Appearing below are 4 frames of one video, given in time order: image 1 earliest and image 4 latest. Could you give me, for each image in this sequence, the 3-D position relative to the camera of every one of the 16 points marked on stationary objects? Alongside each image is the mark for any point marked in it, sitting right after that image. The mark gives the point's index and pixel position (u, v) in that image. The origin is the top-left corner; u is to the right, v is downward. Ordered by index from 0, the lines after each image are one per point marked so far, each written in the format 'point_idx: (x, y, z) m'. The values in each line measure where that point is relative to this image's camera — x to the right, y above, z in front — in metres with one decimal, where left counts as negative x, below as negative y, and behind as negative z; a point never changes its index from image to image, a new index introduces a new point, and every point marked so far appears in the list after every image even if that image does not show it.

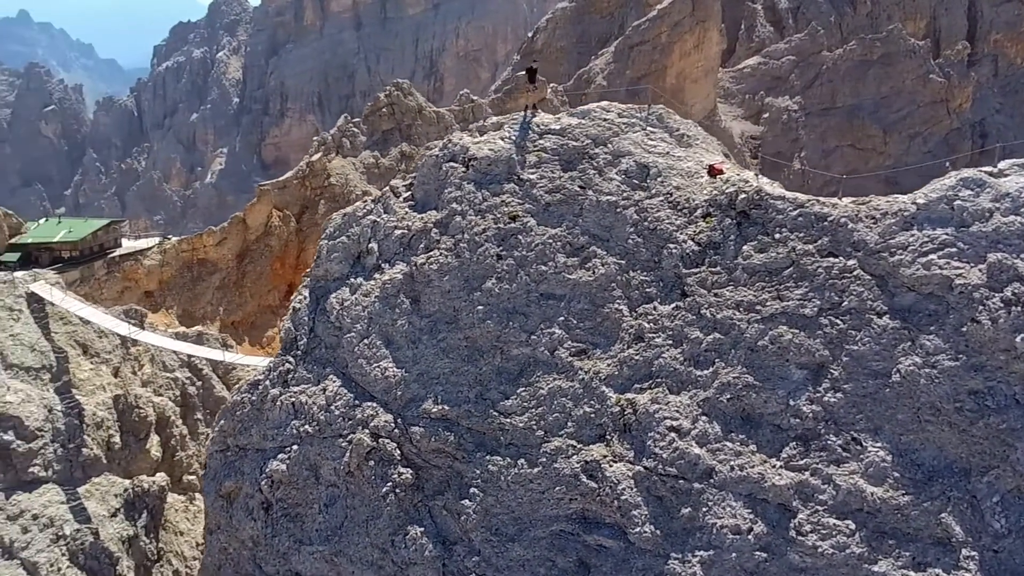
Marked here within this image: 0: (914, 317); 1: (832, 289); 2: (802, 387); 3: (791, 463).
0: (+3.4, -0.2, +8.3) m
1: (+2.8, 0.0, +8.6) m
2: (+2.5, -0.9, +8.3) m
3: (+2.3, -1.5, +8.1) m
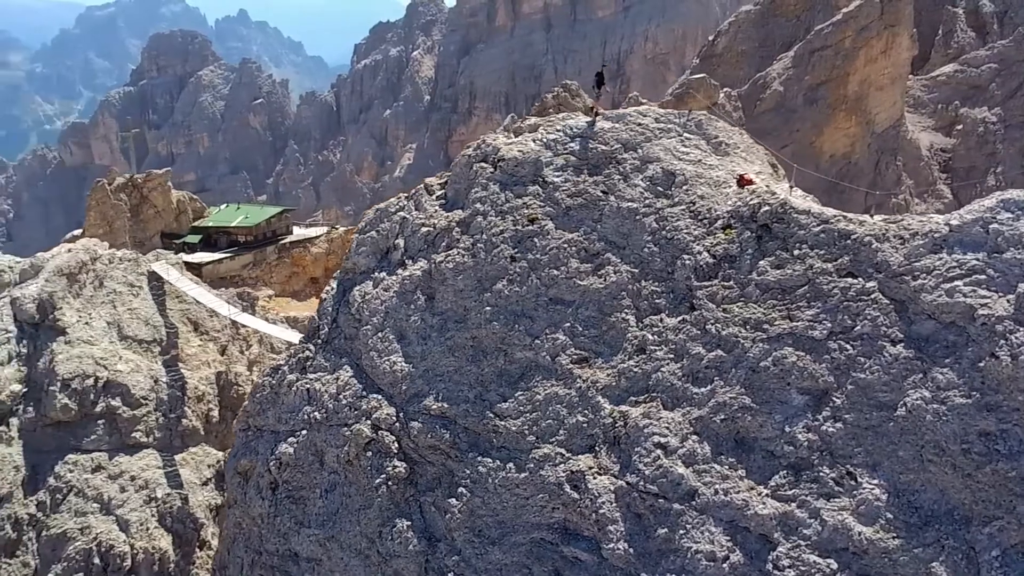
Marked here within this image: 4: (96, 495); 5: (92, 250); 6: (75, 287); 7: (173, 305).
0: (+3.3, -0.5, +7.6) m
1: (+2.8, -0.2, +8.0) m
2: (+2.3, -1.0, +7.9) m
3: (+2.1, -1.6, +7.6) m
4: (-6.3, -3.2, +14.8) m
5: (-7.9, +0.7, +18.1) m
6: (-7.8, 0.0, +17.2) m
7: (-6.5, -0.3, +18.6) m
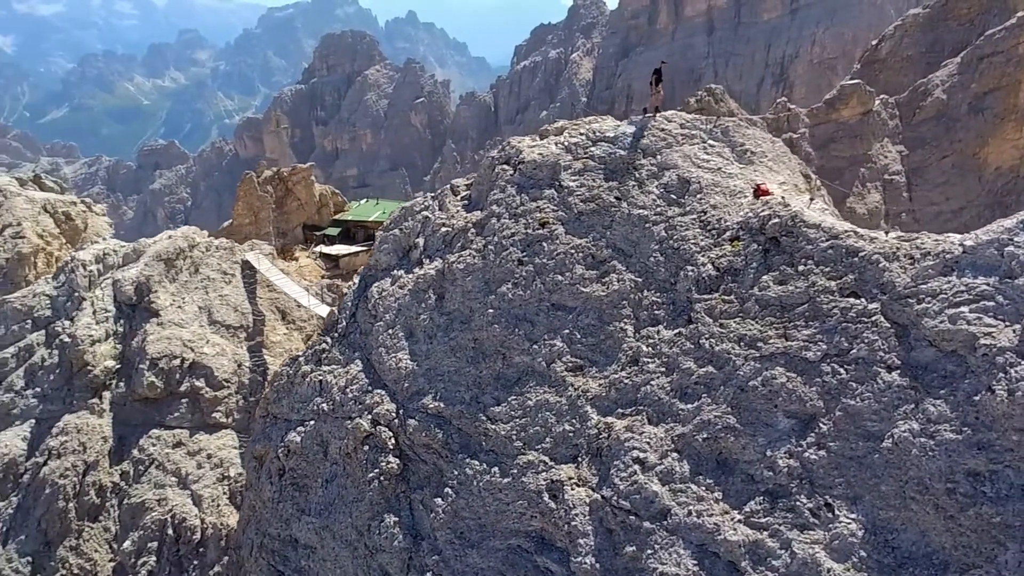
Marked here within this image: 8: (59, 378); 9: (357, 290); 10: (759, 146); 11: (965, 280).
0: (+3.0, -0.6, +7.1) m
1: (+2.6, -0.4, +7.6) m
2: (+2.1, -1.2, +7.5) m
3: (+1.8, -1.7, +7.3) m
4: (-5.5, -2.9, +15.7) m
5: (-6.3, +1.0, +19.1) m
6: (-6.4, +0.3, +18.3) m
7: (-4.9, -0.1, +19.5) m
8: (-7.8, -1.5, +16.6) m
9: (-1.7, 0.0, +10.4) m
10: (+2.5, +1.4, +9.6) m
11: (+3.4, +0.1, +7.2) m
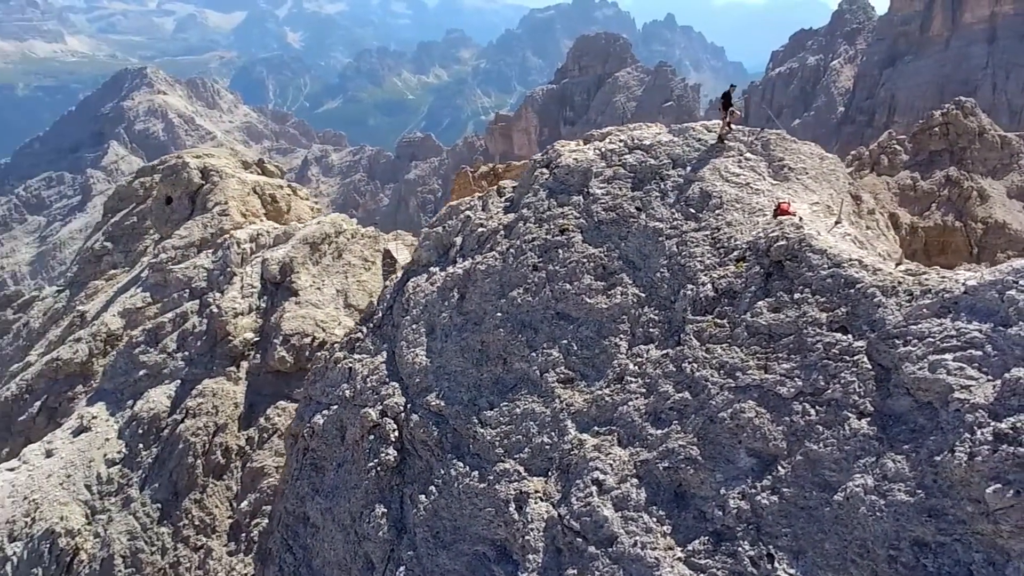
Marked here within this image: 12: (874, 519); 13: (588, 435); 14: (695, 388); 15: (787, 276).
0: (+2.5, -0.9, +6.3) m
1: (+2.2, -0.6, +6.9) m
2: (+1.6, -1.3, +6.9) m
3: (+1.3, -1.9, +6.8) m
4: (-3.9, -2.6, +16.7) m
5: (-3.6, +1.3, +20.2) m
6: (-3.9, +0.7, +19.4) m
7: (-2.2, +0.1, +20.2) m
8: (-5.8, -1.1, +18.1) m
9: (-1.2, 0.0, +10.6) m
10: (+2.7, +1.1, +8.9) m
11: (+2.9, -0.2, +6.4) m
12: (+2.3, -1.4, +6.1) m
13: (+0.6, -1.2, +7.9) m
14: (+1.4, -0.8, +7.5) m
15: (+2.1, +0.1, +7.6) m
